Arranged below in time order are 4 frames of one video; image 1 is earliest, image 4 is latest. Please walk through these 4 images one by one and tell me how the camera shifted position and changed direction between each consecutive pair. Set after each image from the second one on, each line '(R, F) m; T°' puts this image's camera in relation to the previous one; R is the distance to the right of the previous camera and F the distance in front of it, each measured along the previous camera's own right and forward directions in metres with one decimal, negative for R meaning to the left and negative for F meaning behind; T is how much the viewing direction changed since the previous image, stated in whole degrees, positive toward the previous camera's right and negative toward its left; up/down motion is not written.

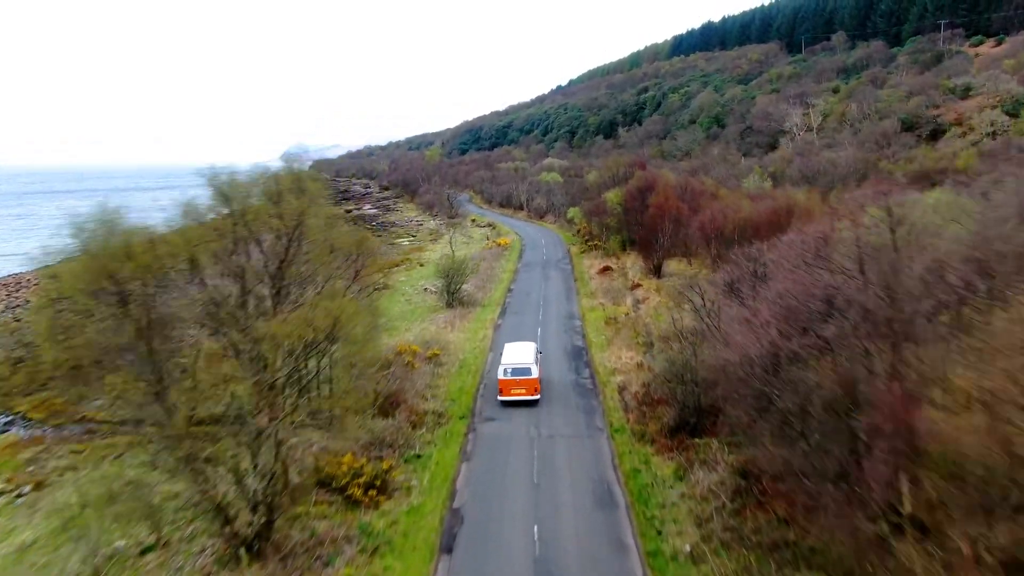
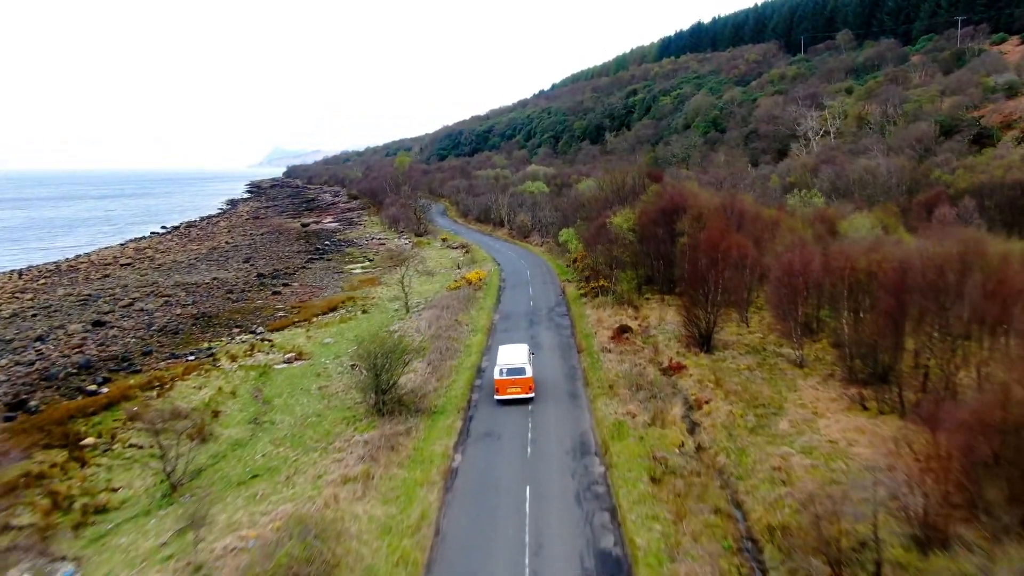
(+0.4, +15.9) m; +1°
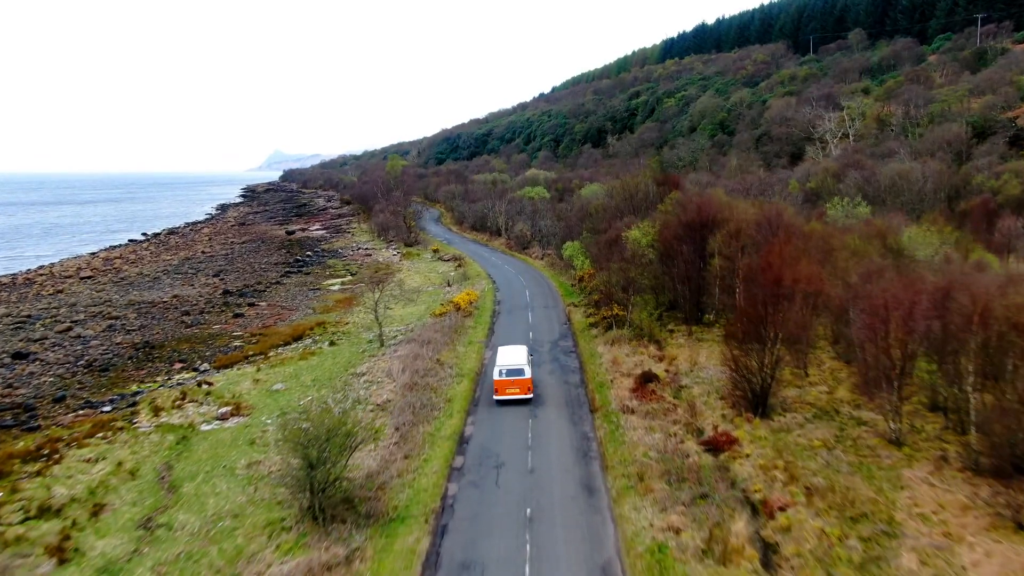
(+0.2, +7.2) m; 0°
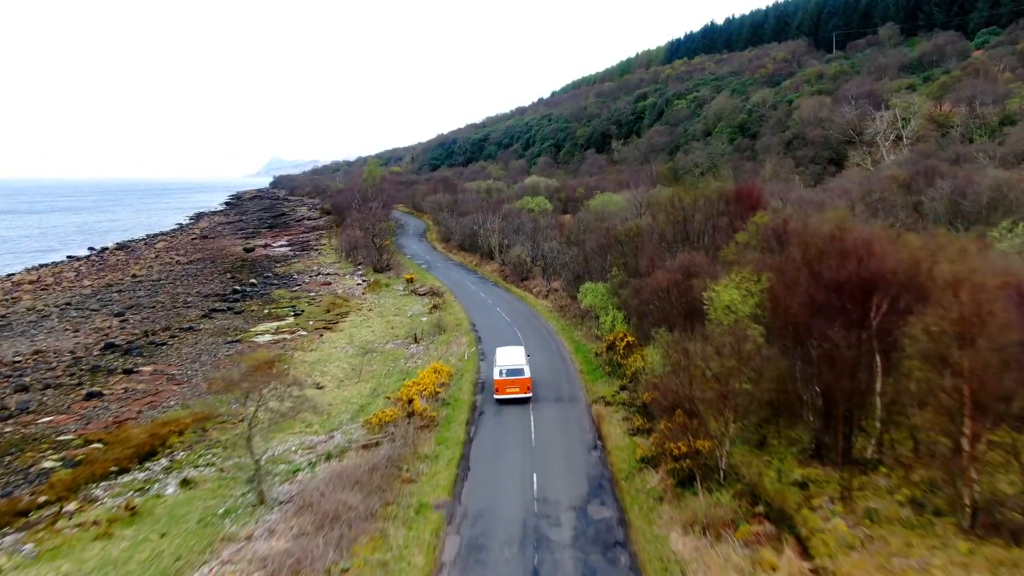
(+0.2, +16.4) m; 0°
